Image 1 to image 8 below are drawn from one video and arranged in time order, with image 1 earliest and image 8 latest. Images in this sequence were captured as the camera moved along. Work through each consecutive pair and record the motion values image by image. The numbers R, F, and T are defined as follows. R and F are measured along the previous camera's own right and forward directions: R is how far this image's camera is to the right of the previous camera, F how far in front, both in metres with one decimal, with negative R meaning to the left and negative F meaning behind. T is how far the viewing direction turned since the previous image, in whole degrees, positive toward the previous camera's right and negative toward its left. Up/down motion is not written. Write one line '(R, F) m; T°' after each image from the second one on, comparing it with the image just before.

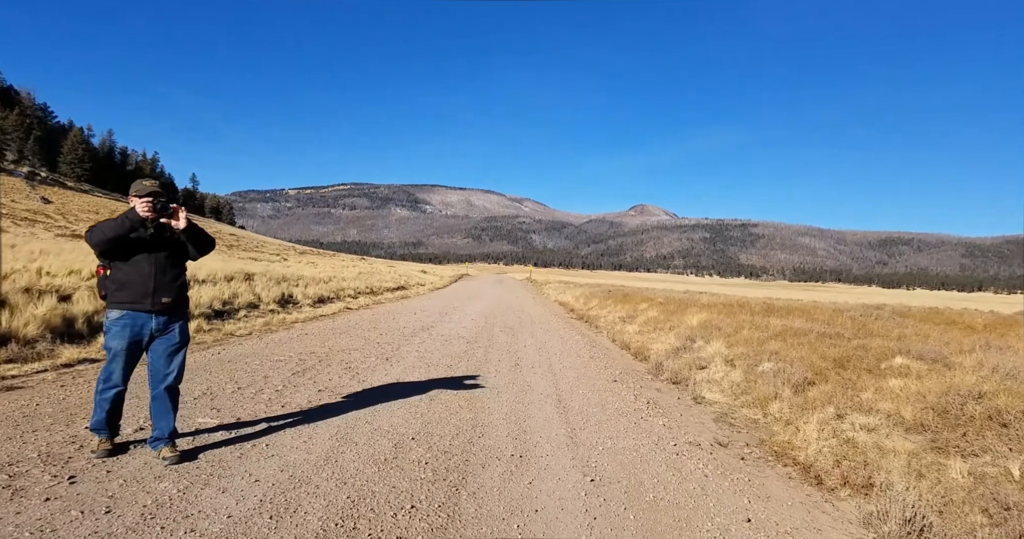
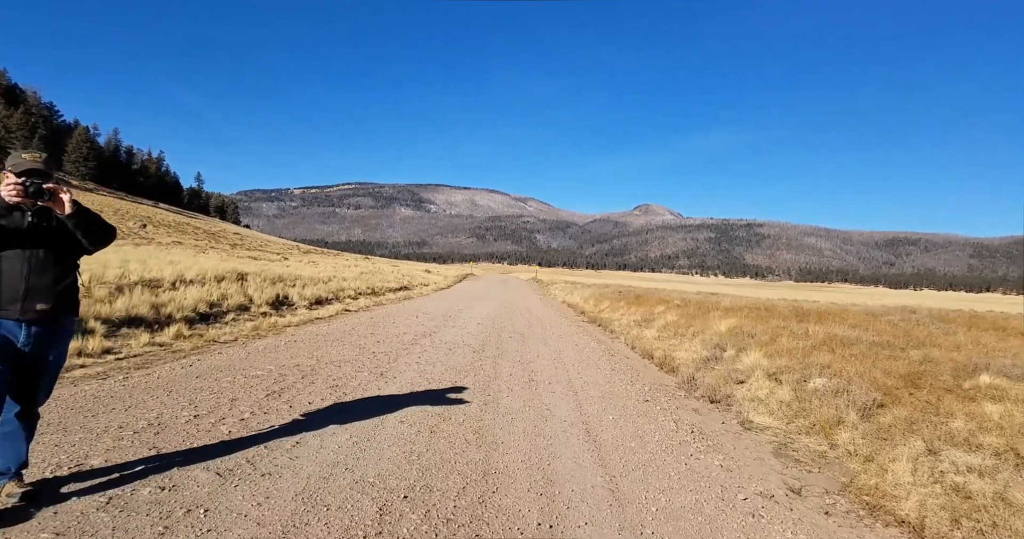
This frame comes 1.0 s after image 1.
(-0.1, +1.1) m; 0°
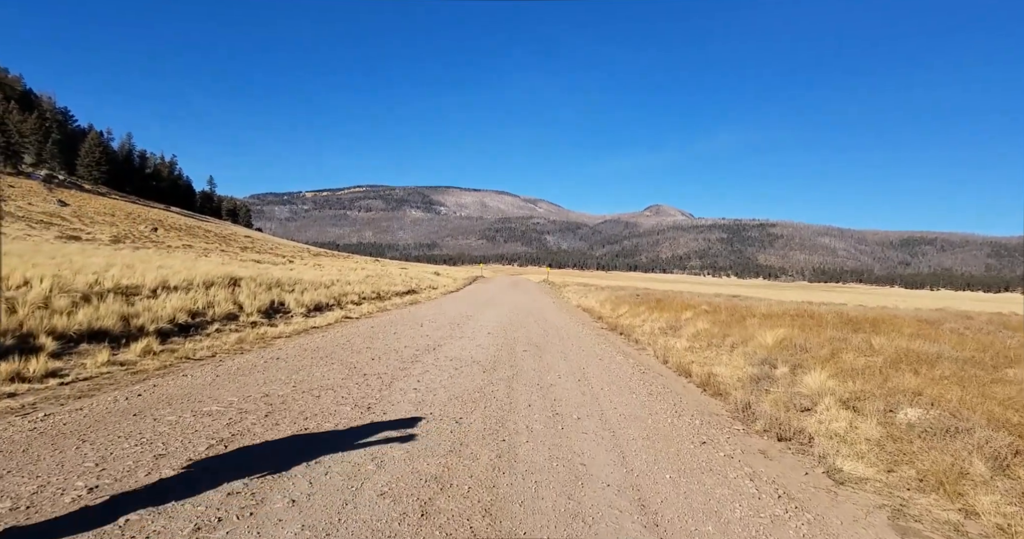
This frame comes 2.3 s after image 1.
(-0.1, +1.4) m; -1°
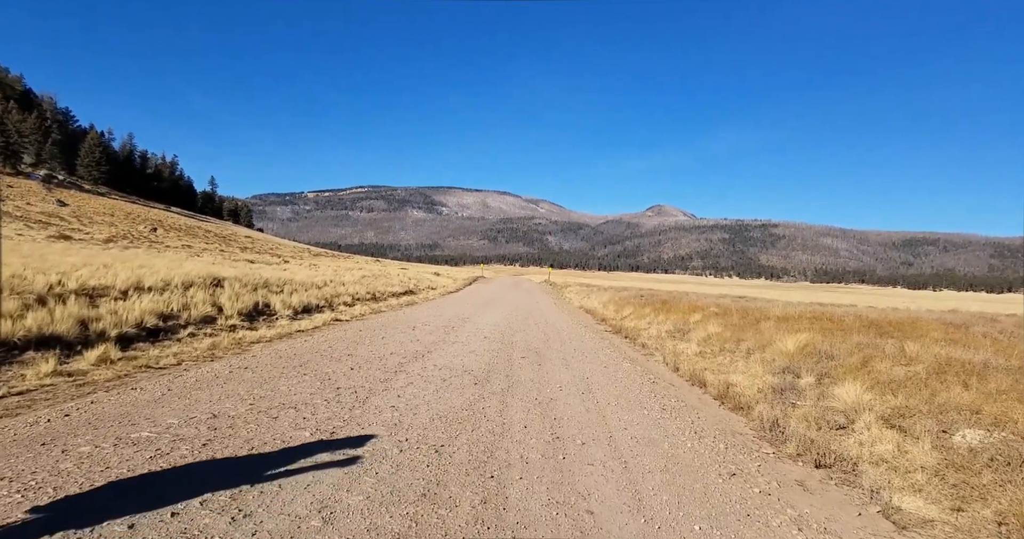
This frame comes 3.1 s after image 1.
(+0.1, +0.9) m; 0°
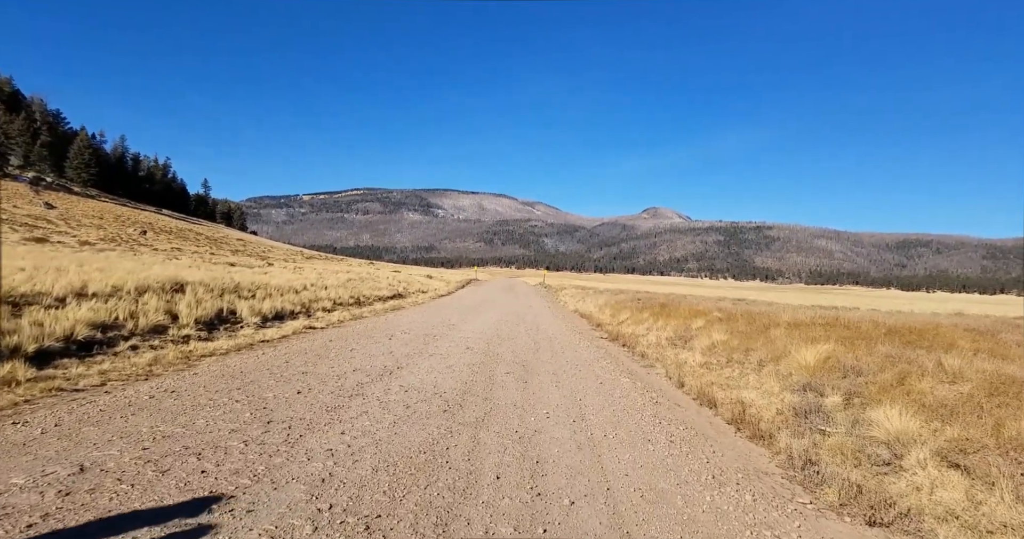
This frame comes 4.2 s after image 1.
(+0.2, +1.2) m; 0°
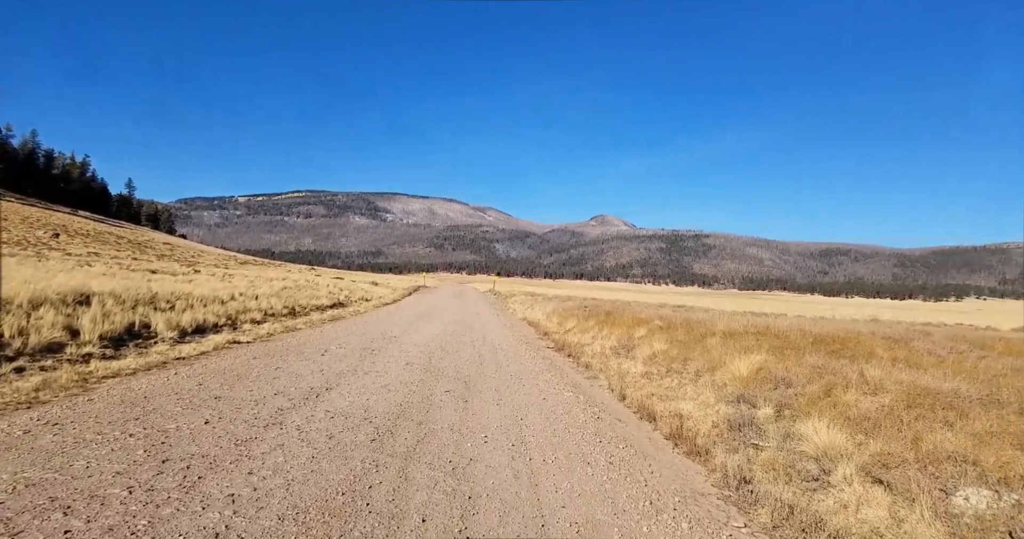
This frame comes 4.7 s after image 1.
(+0.1, +0.3) m; +6°
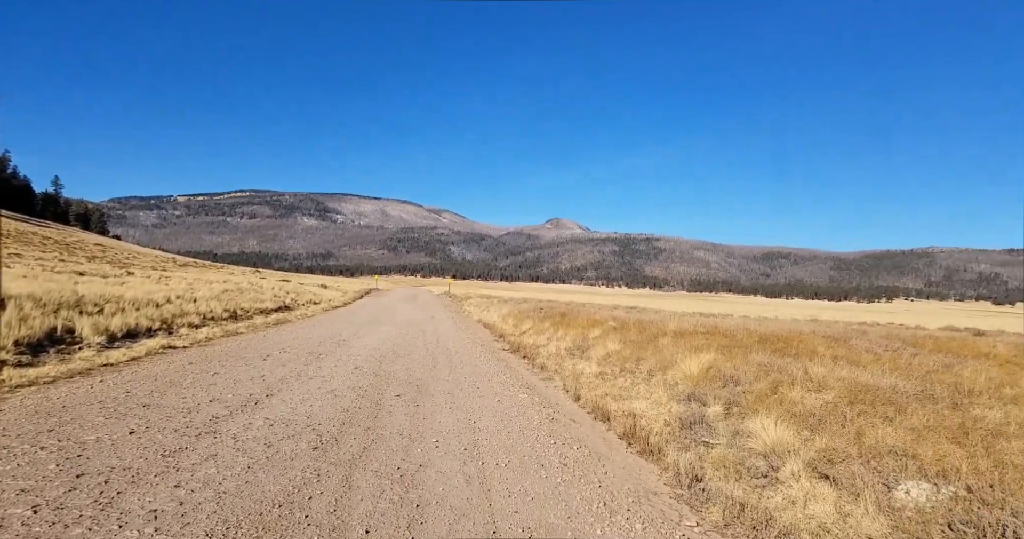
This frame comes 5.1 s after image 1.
(0.0, +0.2) m; +5°
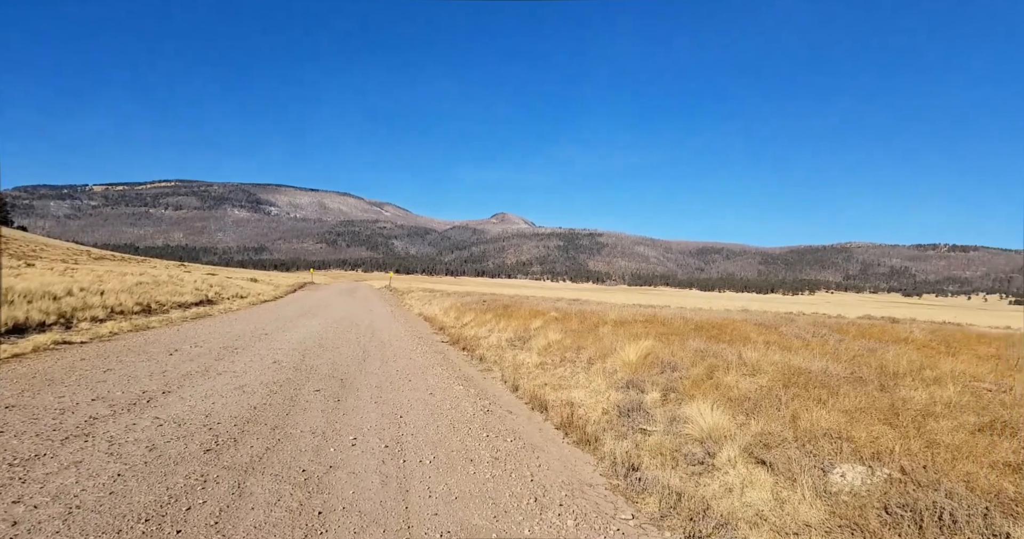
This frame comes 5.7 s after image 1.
(+0.2, +0.4) m; +6°
